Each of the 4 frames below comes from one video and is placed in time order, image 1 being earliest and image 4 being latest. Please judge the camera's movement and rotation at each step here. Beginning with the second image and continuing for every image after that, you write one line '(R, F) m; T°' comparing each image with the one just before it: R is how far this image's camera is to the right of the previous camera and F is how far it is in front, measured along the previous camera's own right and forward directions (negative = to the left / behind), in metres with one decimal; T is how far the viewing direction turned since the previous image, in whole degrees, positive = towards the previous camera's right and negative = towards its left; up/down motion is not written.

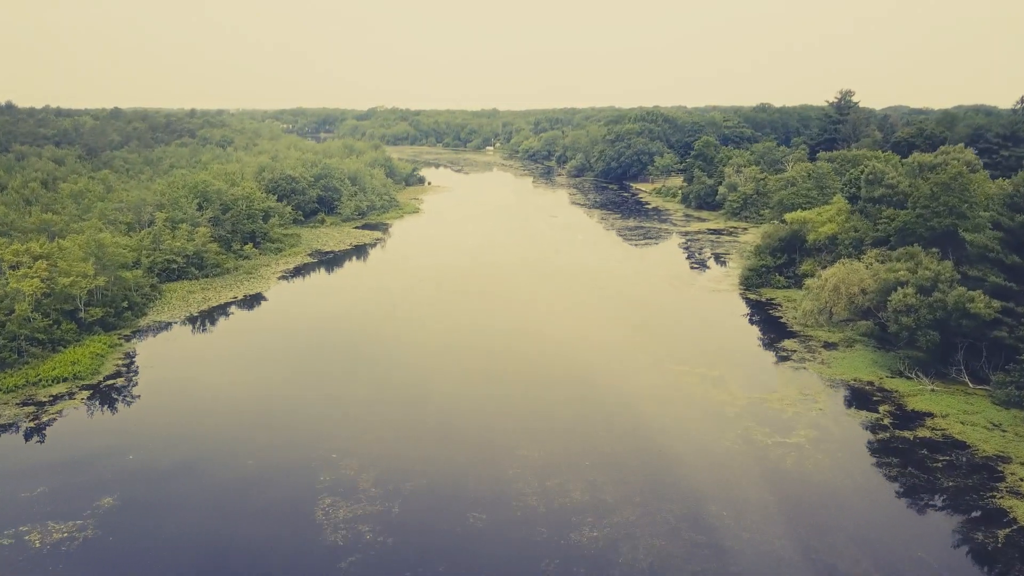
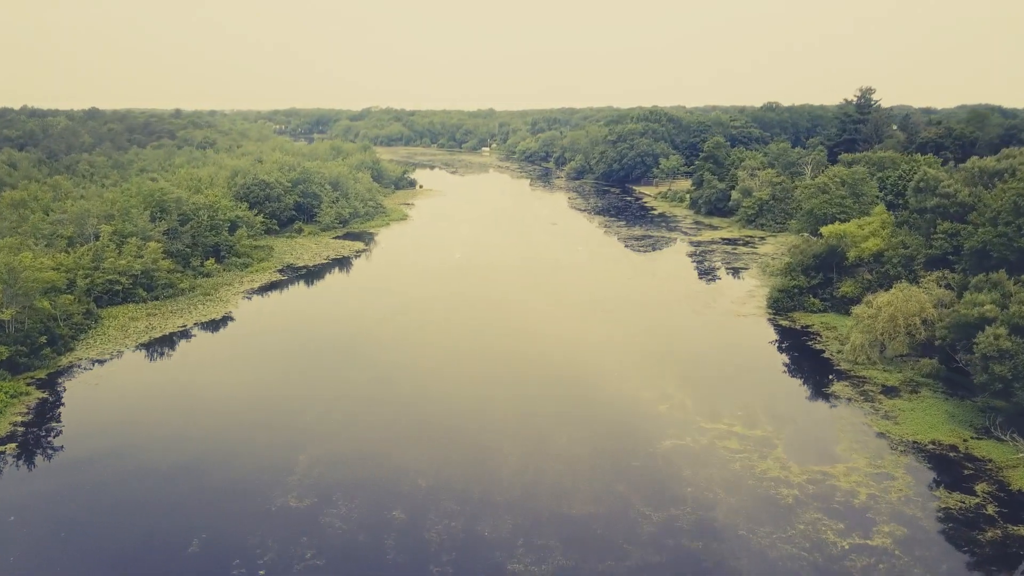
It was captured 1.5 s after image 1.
(+0.1, +4.1) m; 0°
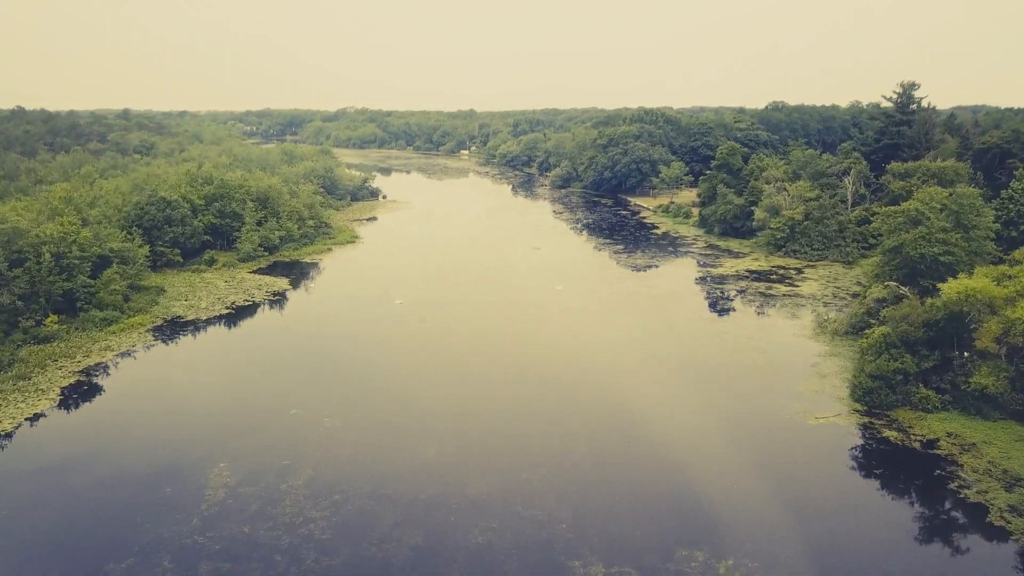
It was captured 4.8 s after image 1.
(+0.7, +9.4) m; +1°
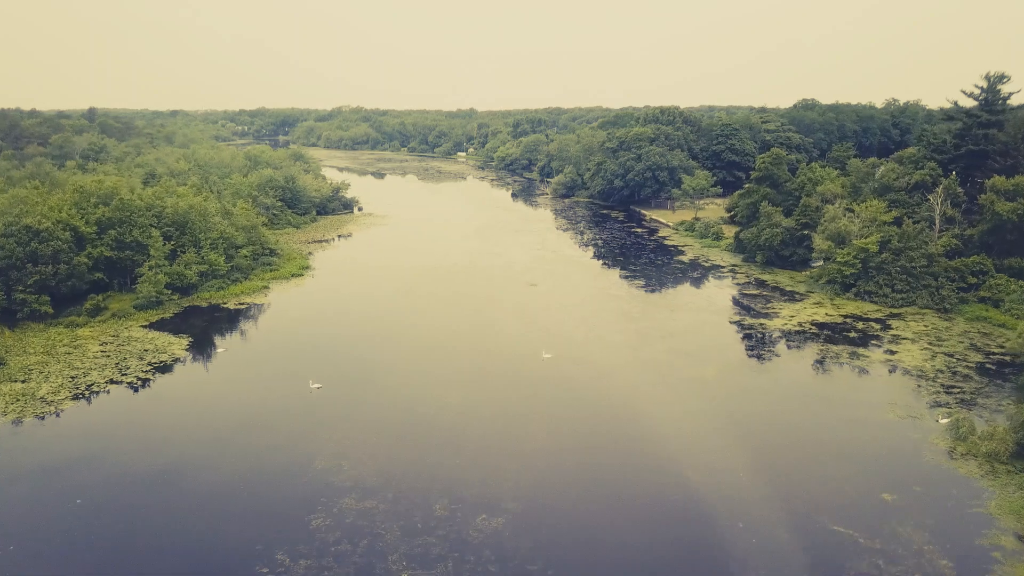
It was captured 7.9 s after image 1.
(+0.7, +8.8) m; 0°
